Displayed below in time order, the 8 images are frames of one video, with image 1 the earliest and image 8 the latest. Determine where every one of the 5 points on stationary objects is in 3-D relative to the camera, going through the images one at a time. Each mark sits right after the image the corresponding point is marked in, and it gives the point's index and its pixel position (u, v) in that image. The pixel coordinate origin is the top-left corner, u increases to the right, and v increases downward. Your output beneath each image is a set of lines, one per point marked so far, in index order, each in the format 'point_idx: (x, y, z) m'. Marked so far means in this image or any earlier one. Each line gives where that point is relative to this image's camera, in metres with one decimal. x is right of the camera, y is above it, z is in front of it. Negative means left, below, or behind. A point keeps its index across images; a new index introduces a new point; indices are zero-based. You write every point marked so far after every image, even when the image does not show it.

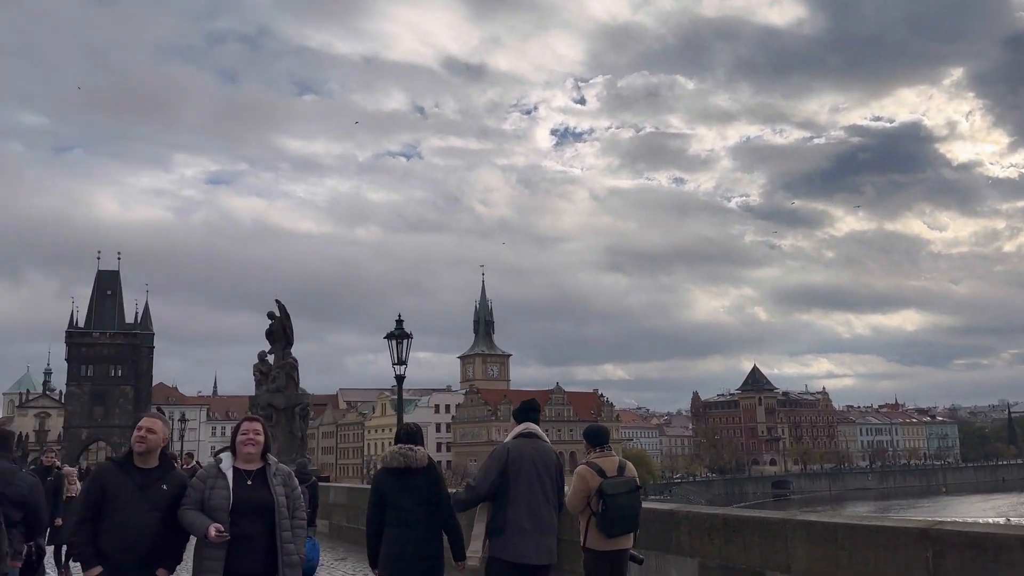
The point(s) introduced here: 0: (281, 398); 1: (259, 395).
0: (-4.9, -2.3, +19.6) m
1: (-5.4, -2.3, +19.9) m
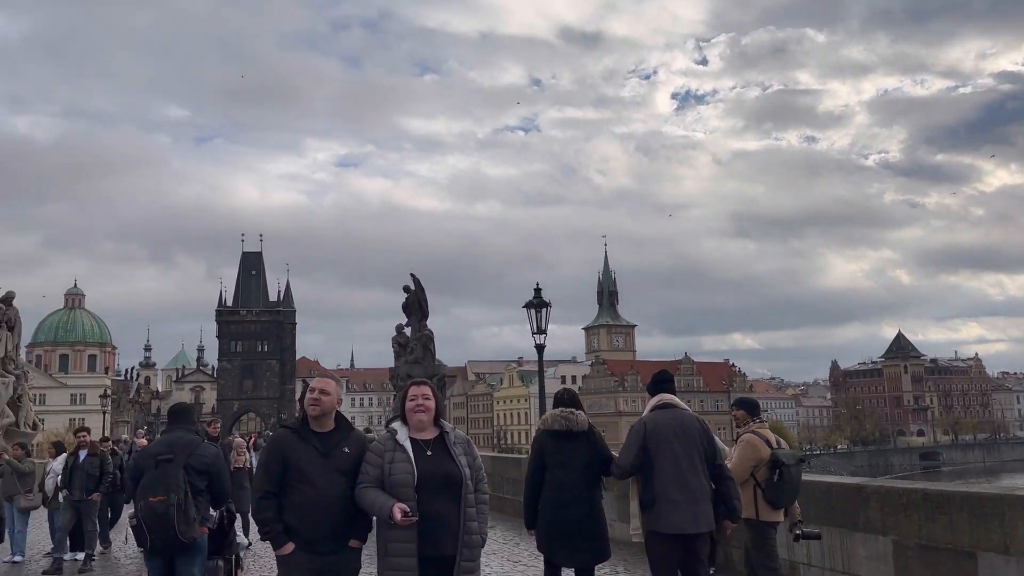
0: (-1.9, -1.8, +20.0) m
1: (-2.5, -1.7, +20.4) m
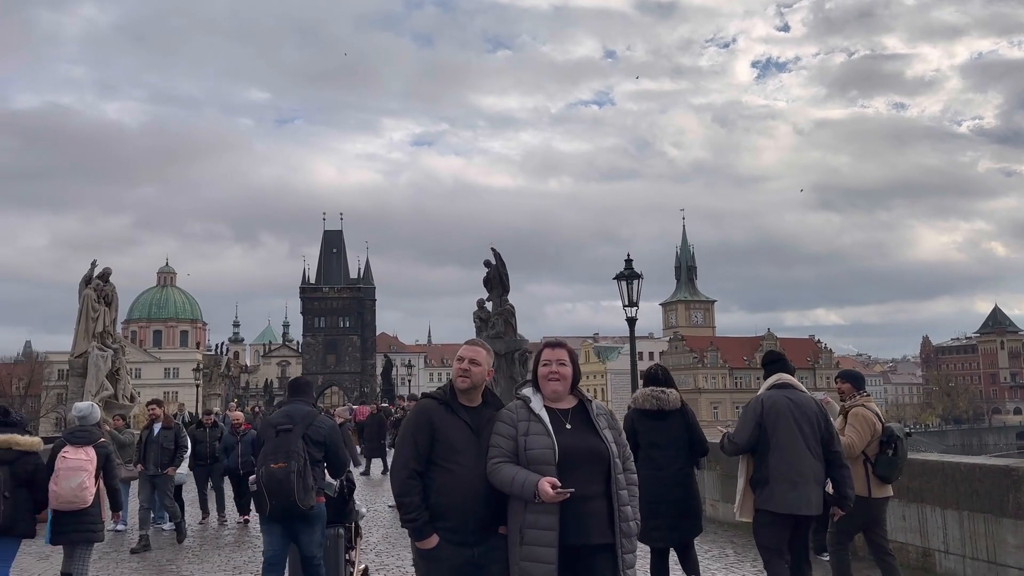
0: (-0.1, -1.2, +20.0) m
1: (-0.6, -1.1, +20.4) m
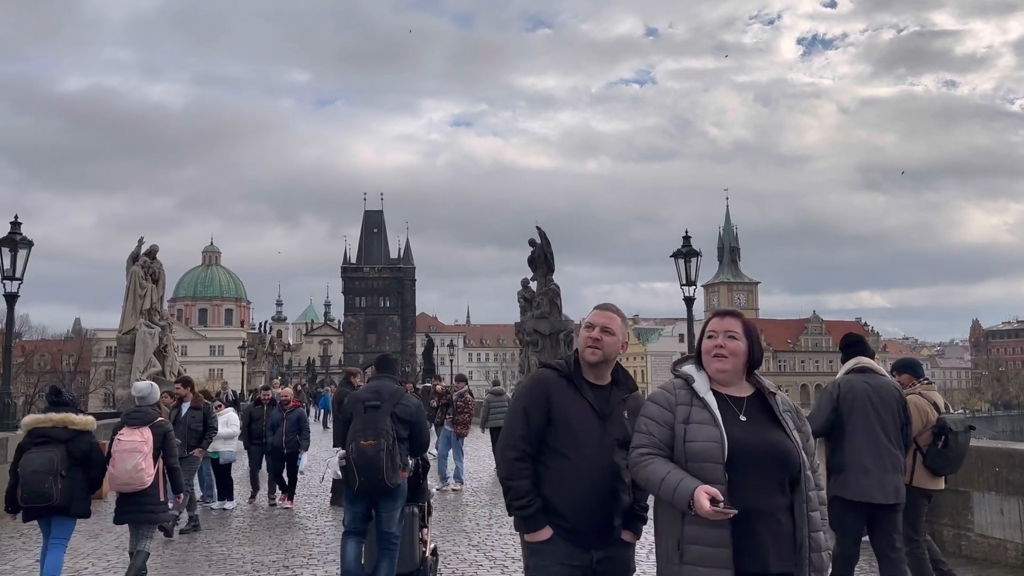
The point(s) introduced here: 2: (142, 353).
0: (+0.8, -0.7, +19.8) m
1: (+0.4, -0.7, +20.2) m
2: (-5.8, -1.0, +14.2) m
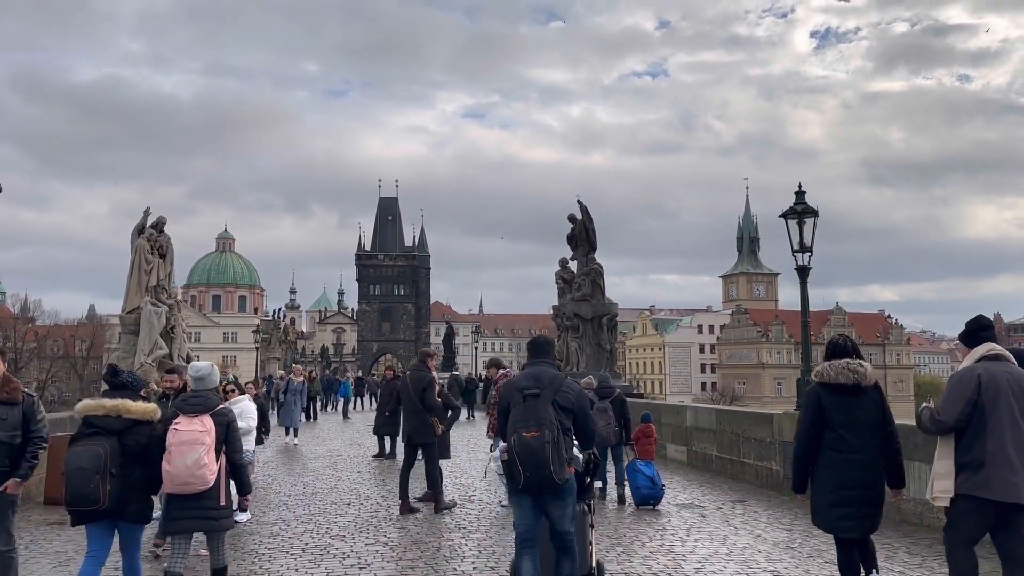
0: (+1.5, -0.4, +18.6) m
1: (+1.0, -0.3, +19.0) m
2: (-5.3, -0.7, +13.0) m
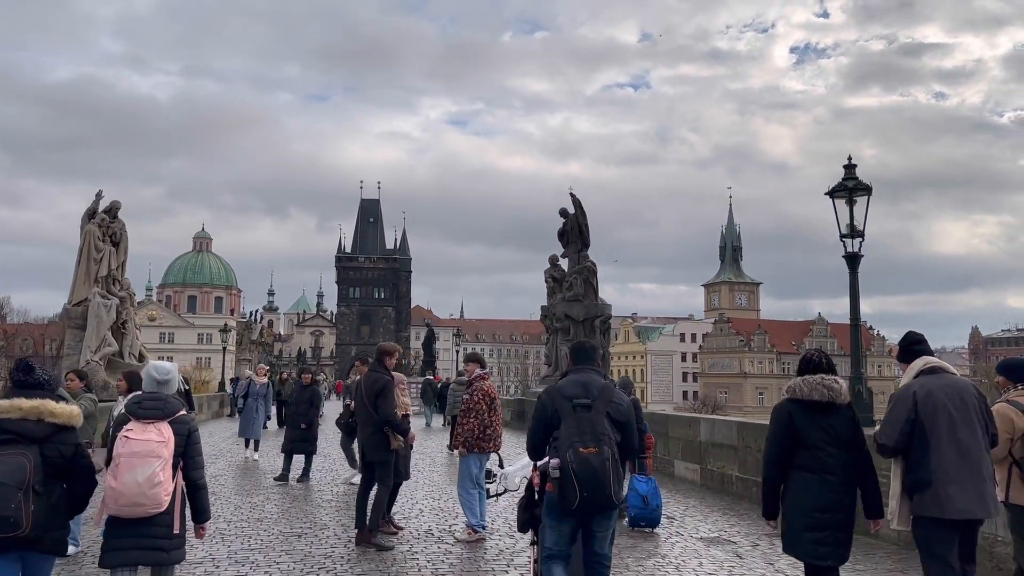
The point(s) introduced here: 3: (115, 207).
0: (+1.2, -0.4, +17.6) m
1: (+0.7, -0.3, +18.0) m
2: (-5.5, -0.6, +11.9) m
3: (-5.2, +1.1, +11.9) m
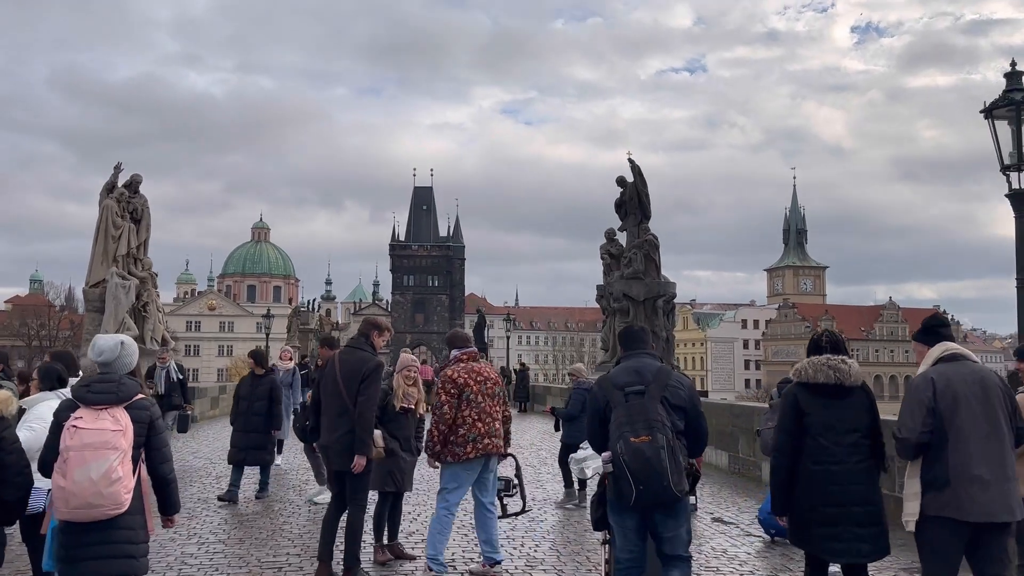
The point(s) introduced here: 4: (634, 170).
0: (+2.1, -0.1, +16.3) m
1: (+1.7, 0.0, +16.8) m
2: (-4.8, -0.3, +11.0) m
3: (-4.6, +1.3, +11.0) m
4: (+1.7, +1.6, +12.8) m
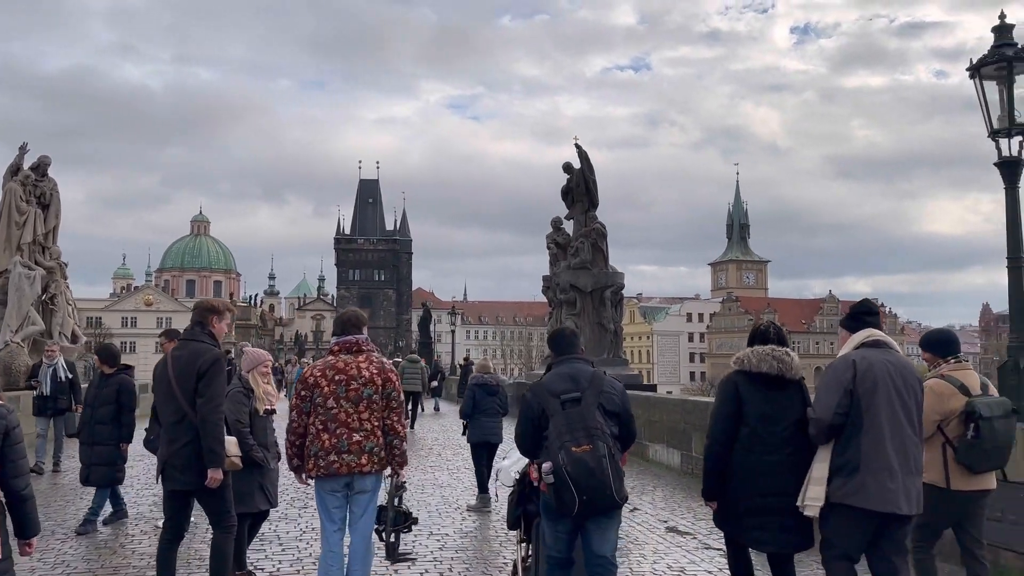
0: (+1.2, +0.1, +16.0) m
1: (+0.7, +0.2, +16.4) m
2: (-5.5, -0.2, +10.3) m
3: (-5.3, +1.4, +10.3) m
4: (+0.9, +1.8, +12.4) m
